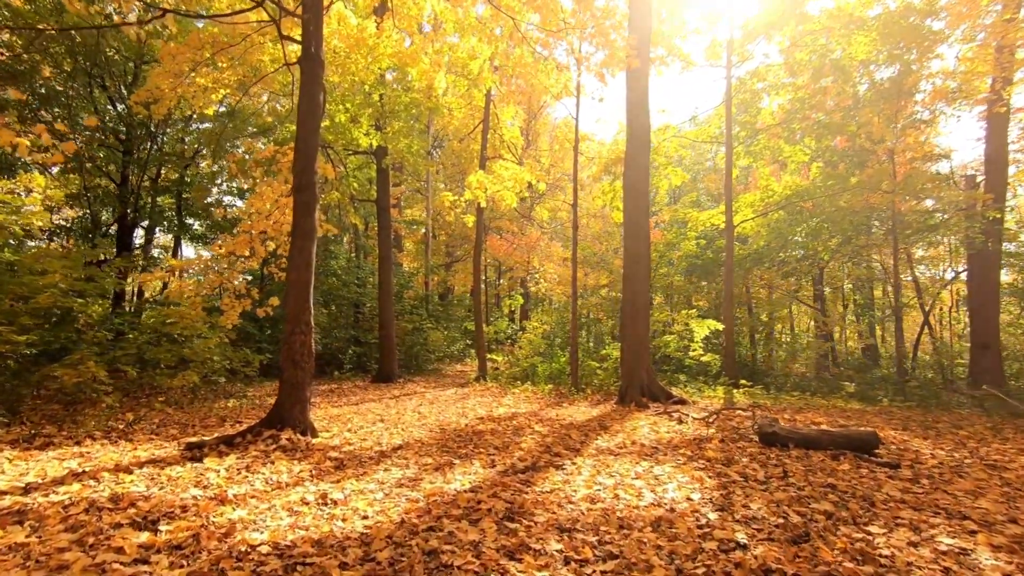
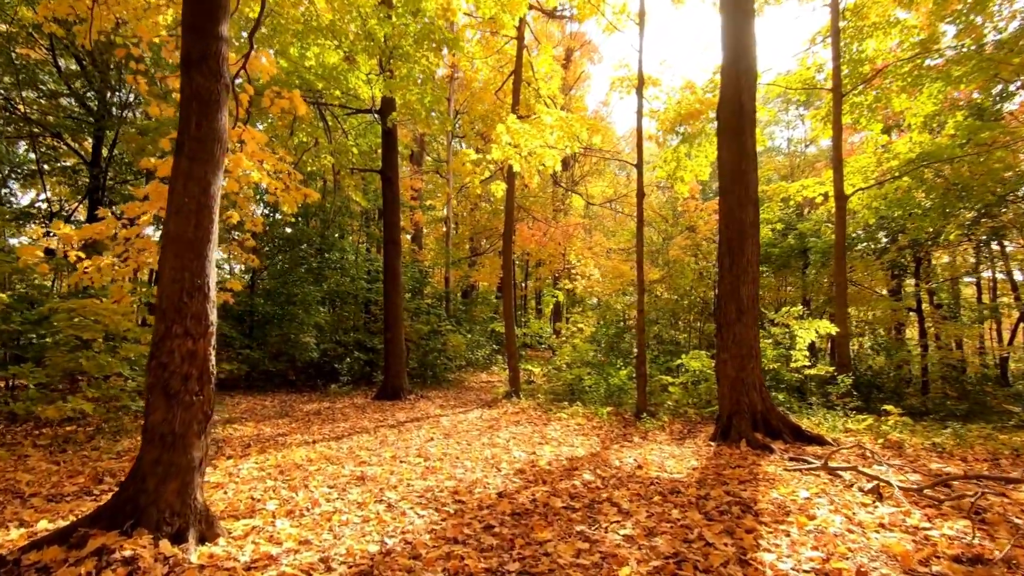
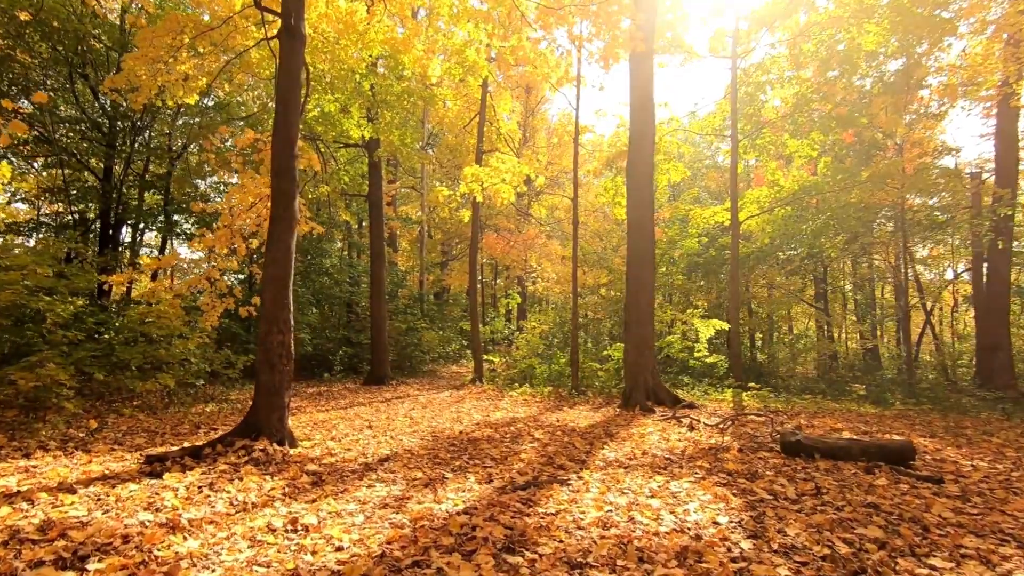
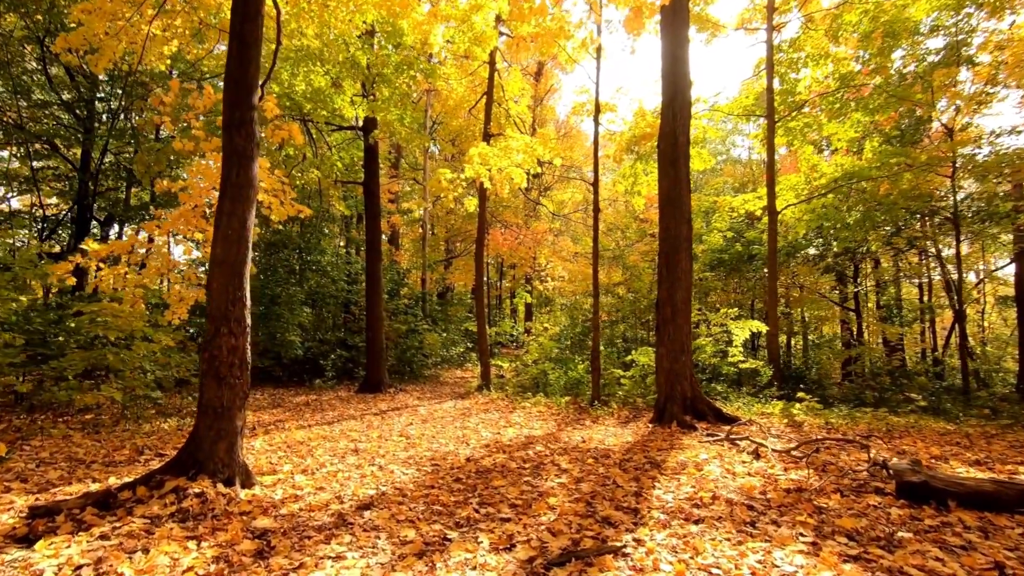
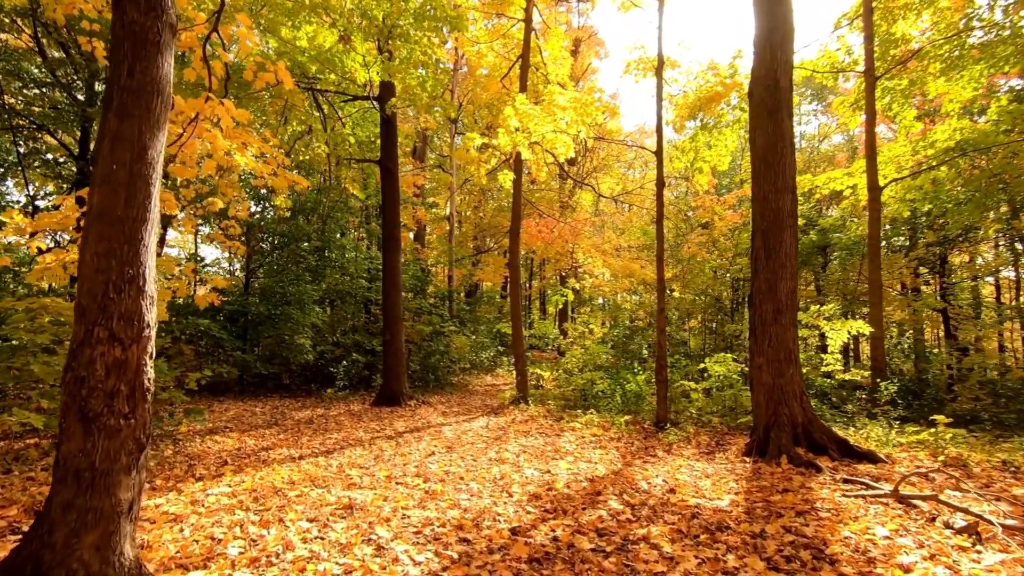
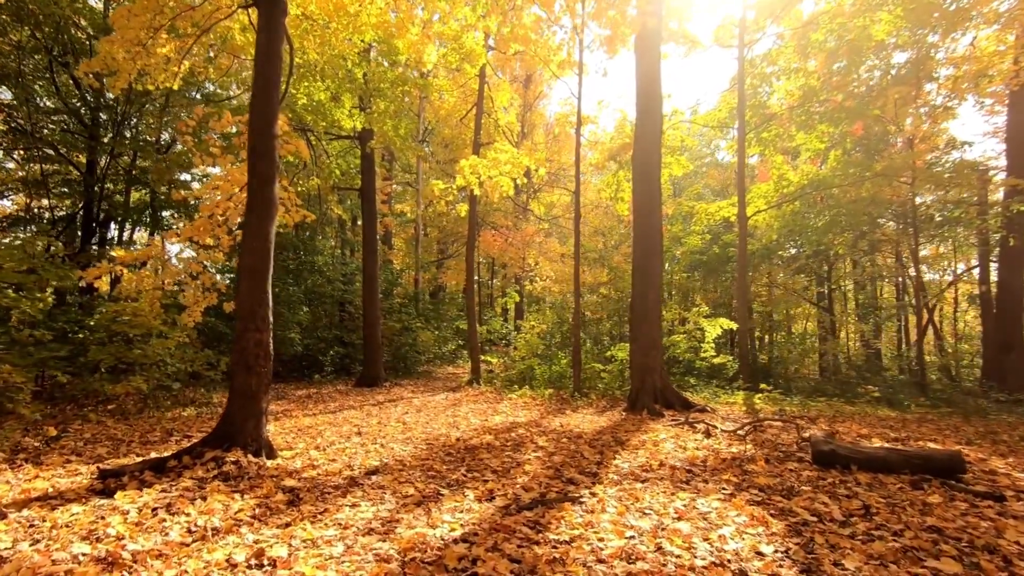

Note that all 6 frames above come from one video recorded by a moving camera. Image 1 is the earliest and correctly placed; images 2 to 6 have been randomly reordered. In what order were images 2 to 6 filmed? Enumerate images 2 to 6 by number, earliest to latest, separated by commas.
3, 6, 4, 2, 5
